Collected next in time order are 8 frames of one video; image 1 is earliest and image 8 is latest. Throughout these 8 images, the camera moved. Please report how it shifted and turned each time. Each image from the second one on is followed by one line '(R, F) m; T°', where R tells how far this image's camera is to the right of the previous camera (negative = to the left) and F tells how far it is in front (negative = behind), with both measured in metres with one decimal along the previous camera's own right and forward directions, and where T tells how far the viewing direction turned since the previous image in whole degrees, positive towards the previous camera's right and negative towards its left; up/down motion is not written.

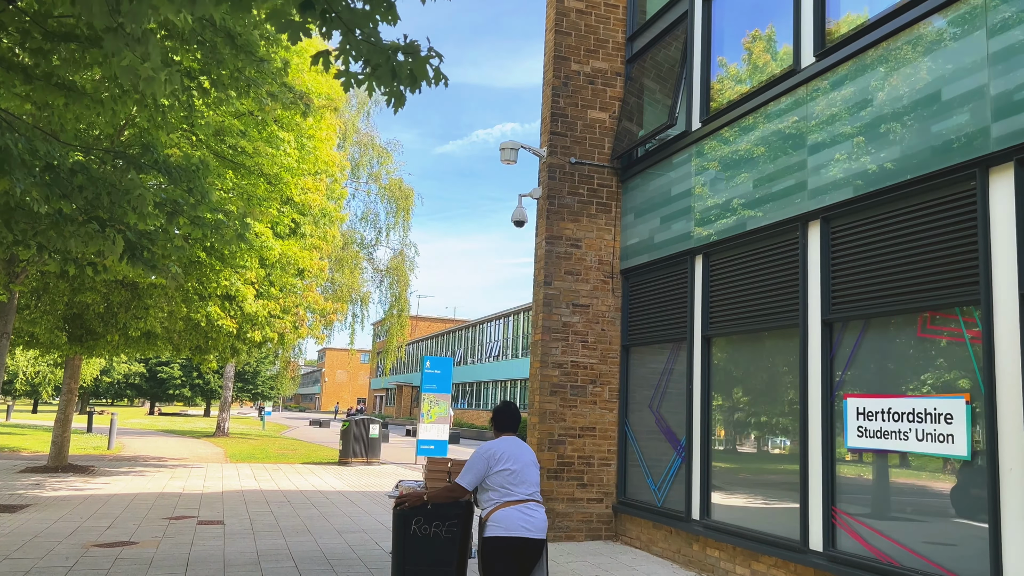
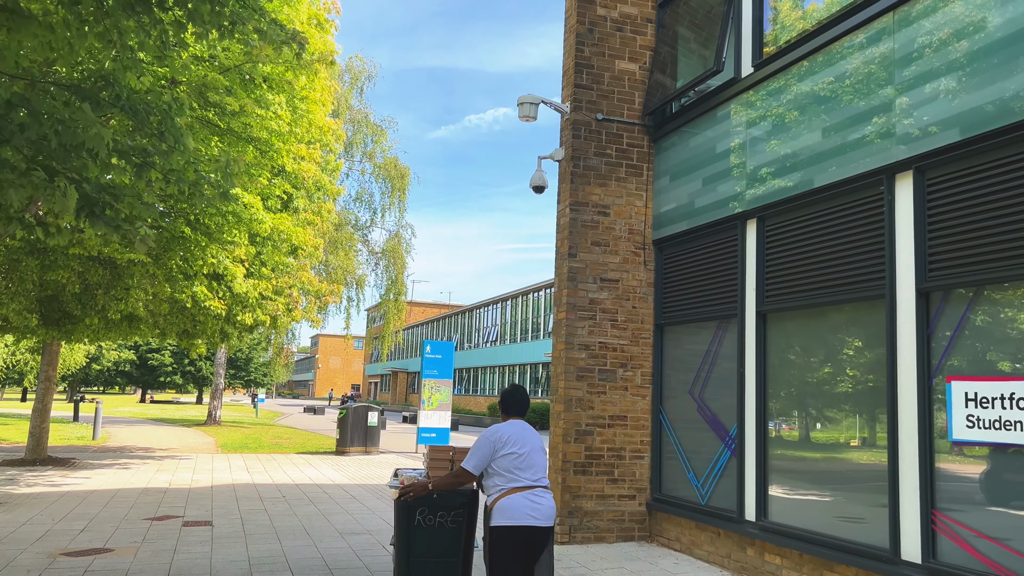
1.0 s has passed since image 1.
(-0.3, +1.0) m; +1°
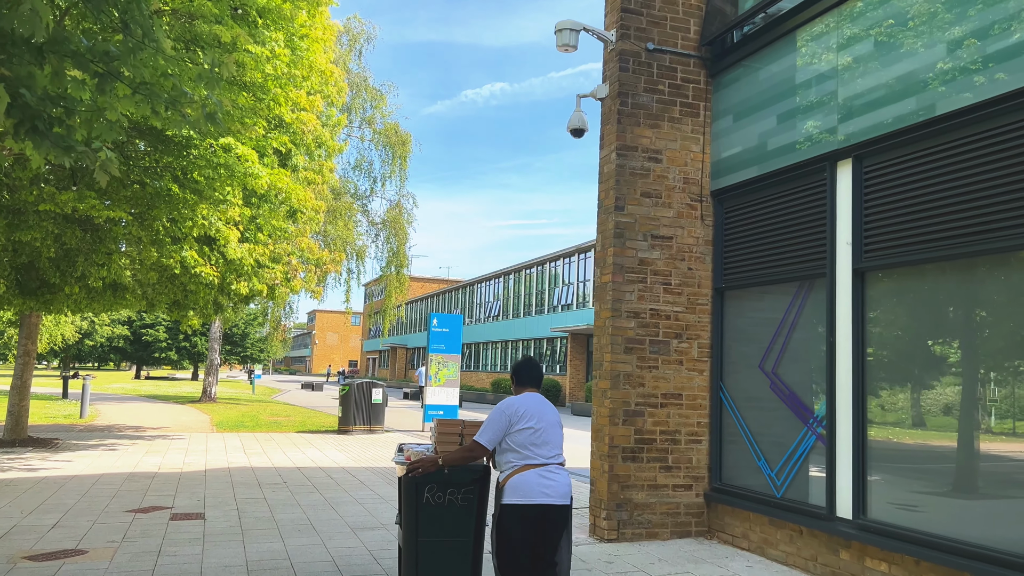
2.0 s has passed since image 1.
(-0.4, +1.2) m; 0°
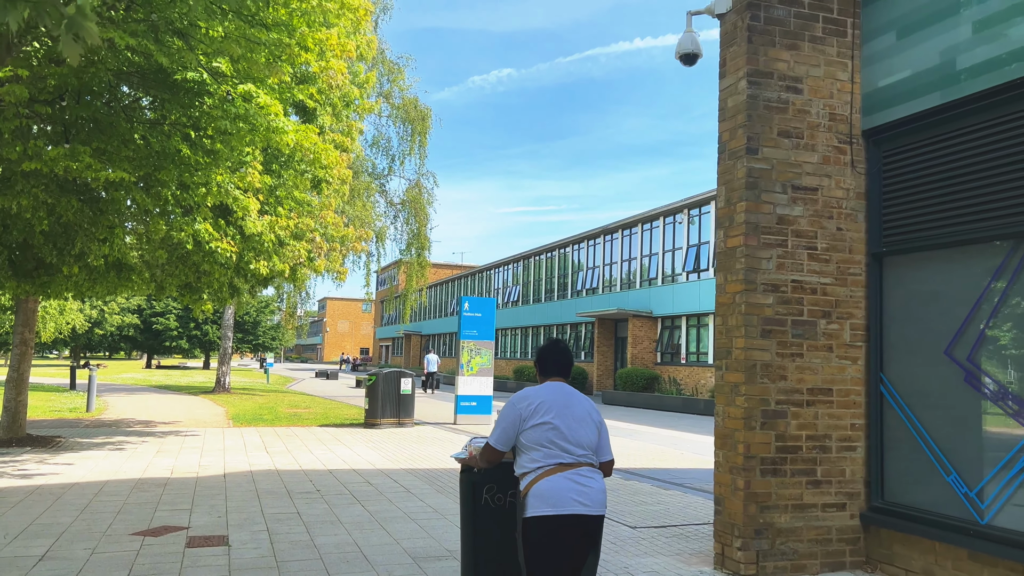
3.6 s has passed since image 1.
(-0.7, +1.5) m; -1°
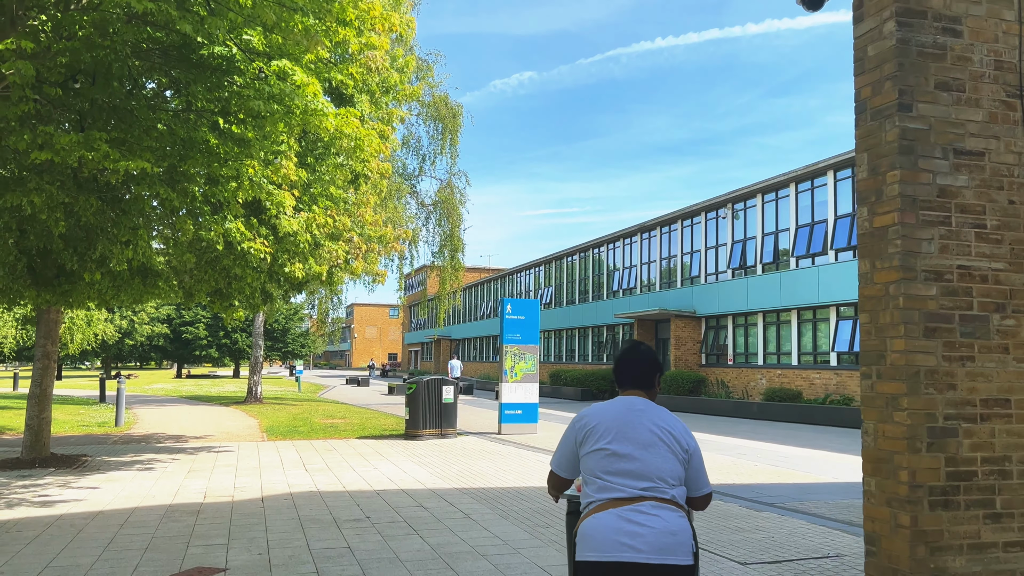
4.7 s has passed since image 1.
(-0.4, +1.0) m; -2°
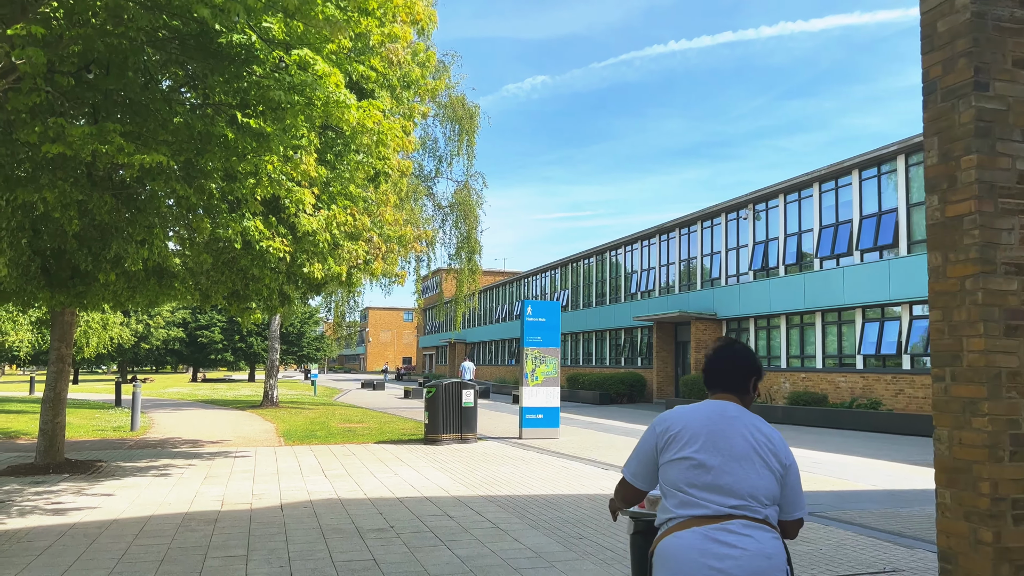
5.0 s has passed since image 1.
(-0.2, +0.3) m; -1°
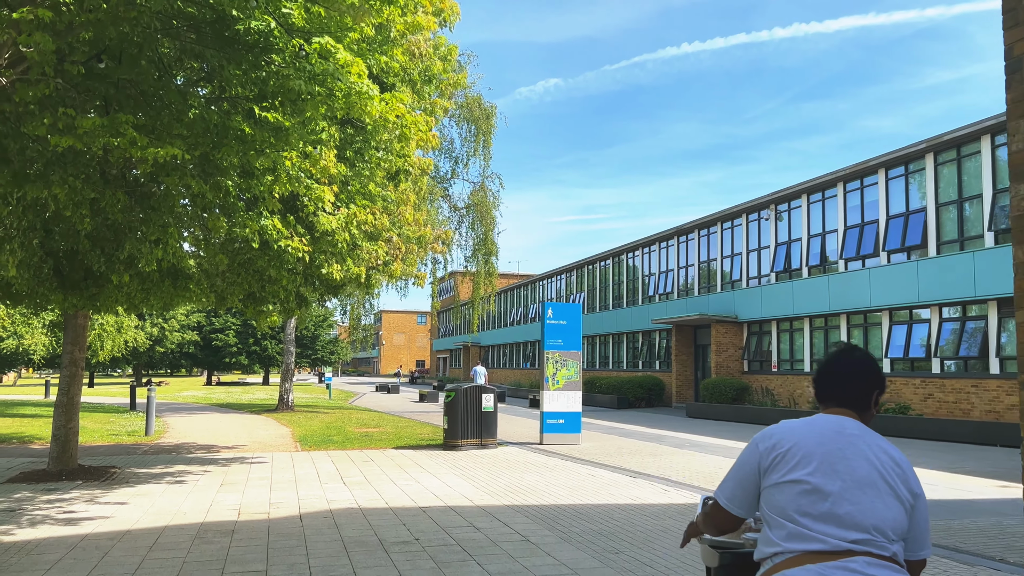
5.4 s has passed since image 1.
(-0.2, +0.4) m; -1°
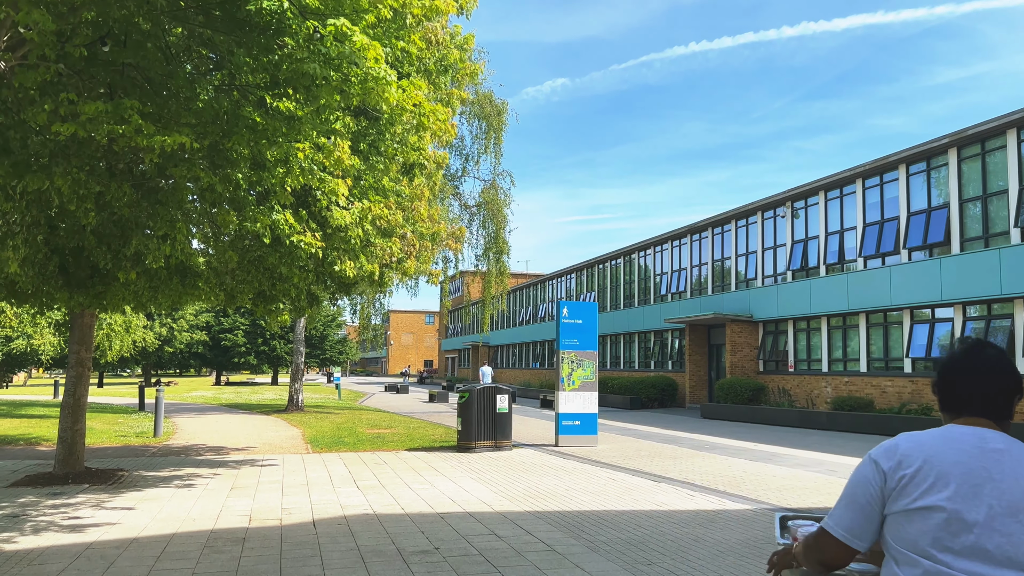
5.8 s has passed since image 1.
(-0.1, +0.4) m; -1°
